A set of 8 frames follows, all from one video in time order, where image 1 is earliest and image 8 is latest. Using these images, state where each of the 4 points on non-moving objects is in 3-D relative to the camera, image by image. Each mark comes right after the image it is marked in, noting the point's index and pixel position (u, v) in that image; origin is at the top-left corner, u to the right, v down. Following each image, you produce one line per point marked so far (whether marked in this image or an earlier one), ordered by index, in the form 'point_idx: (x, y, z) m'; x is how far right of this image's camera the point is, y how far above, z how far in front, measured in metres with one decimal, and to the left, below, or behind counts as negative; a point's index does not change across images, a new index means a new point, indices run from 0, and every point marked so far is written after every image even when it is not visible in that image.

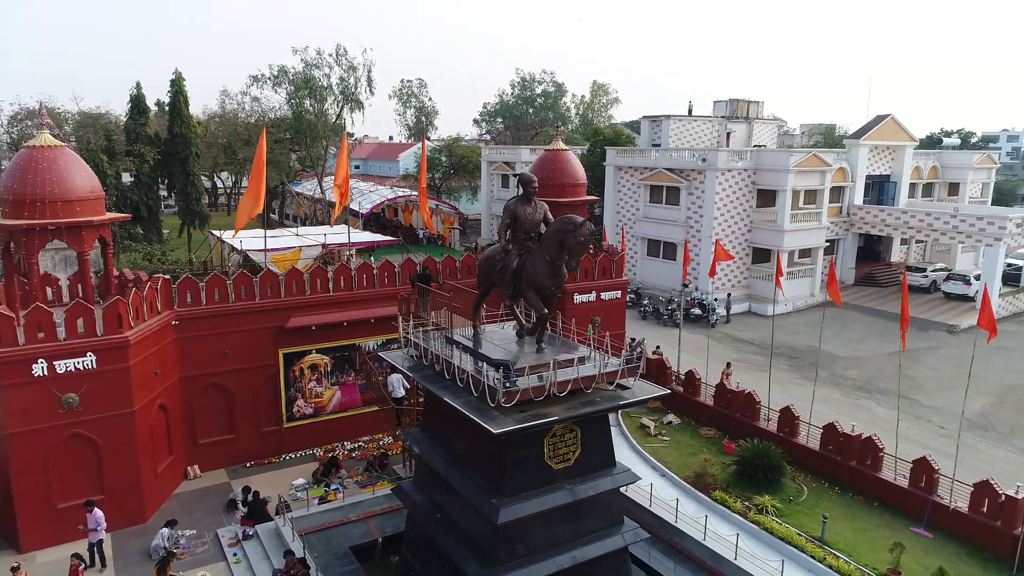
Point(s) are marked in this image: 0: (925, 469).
0: (+6.6, -2.9, +11.4) m
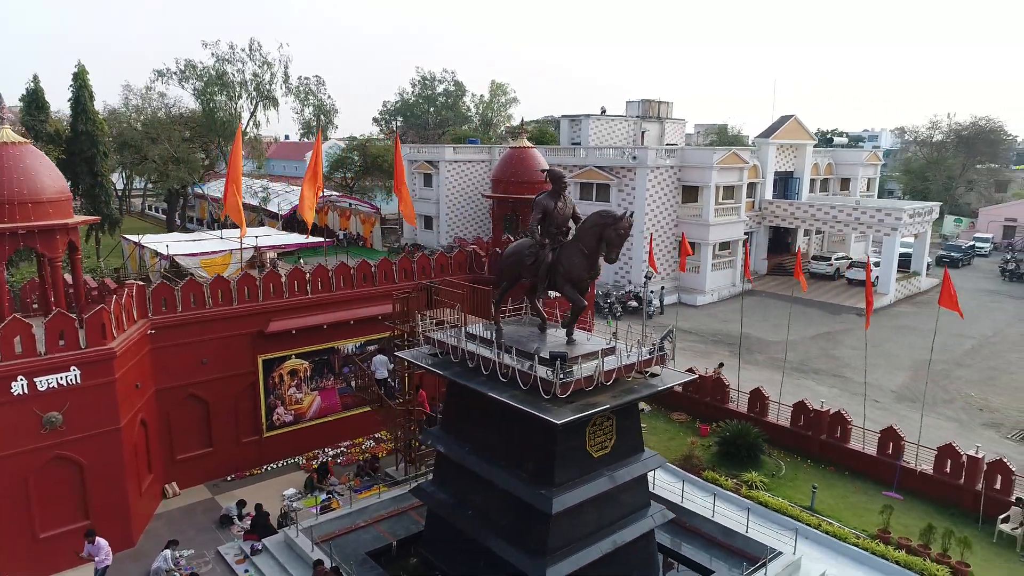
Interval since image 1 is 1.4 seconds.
0: (+6.6, -2.6, +12.5) m
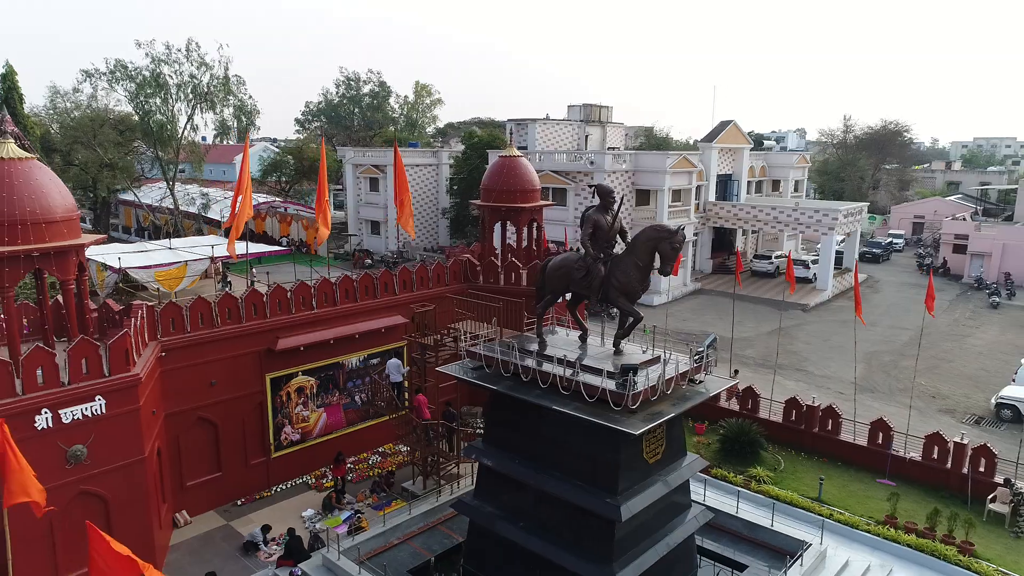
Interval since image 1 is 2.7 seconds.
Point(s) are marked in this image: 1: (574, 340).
0: (+6.9, -2.6, +13.4) m
1: (+0.9, -0.8, +10.5) m
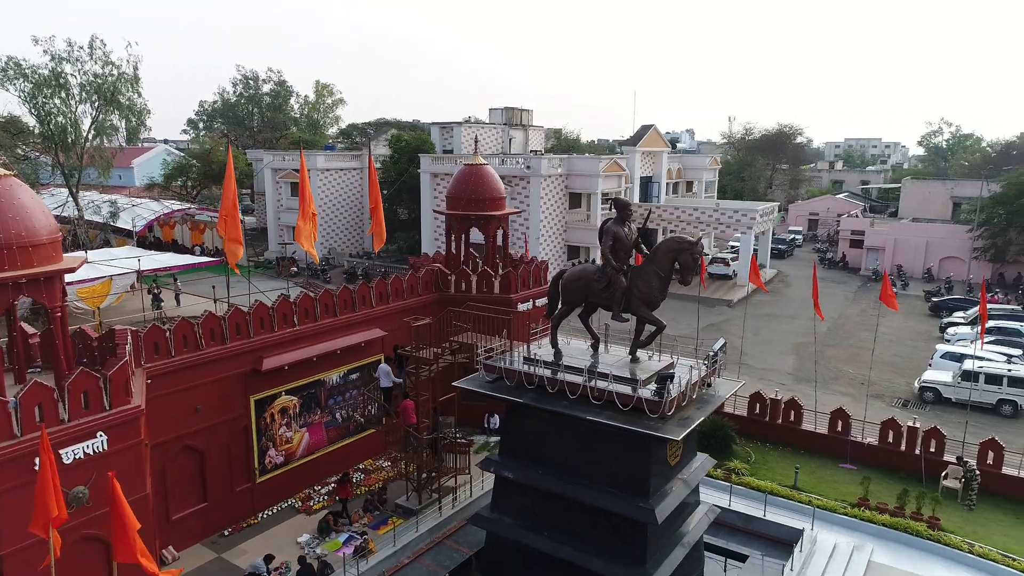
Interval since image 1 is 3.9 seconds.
0: (+6.6, -2.6, +14.4) m
1: (+1.1, -0.9, +10.7) m
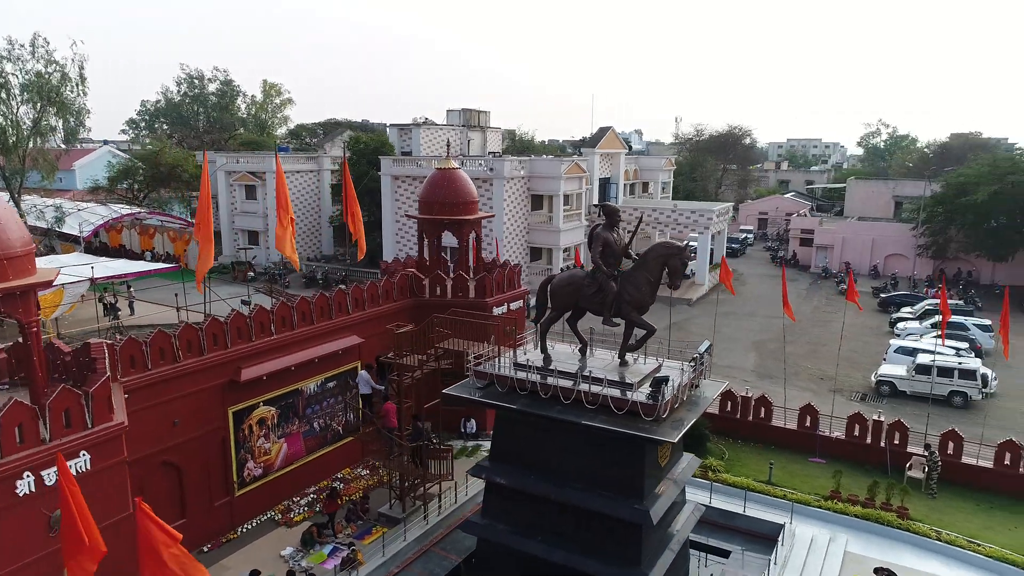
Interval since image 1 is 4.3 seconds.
0: (+6.2, -2.6, +14.9) m
1: (+0.9, -1.0, +10.8) m
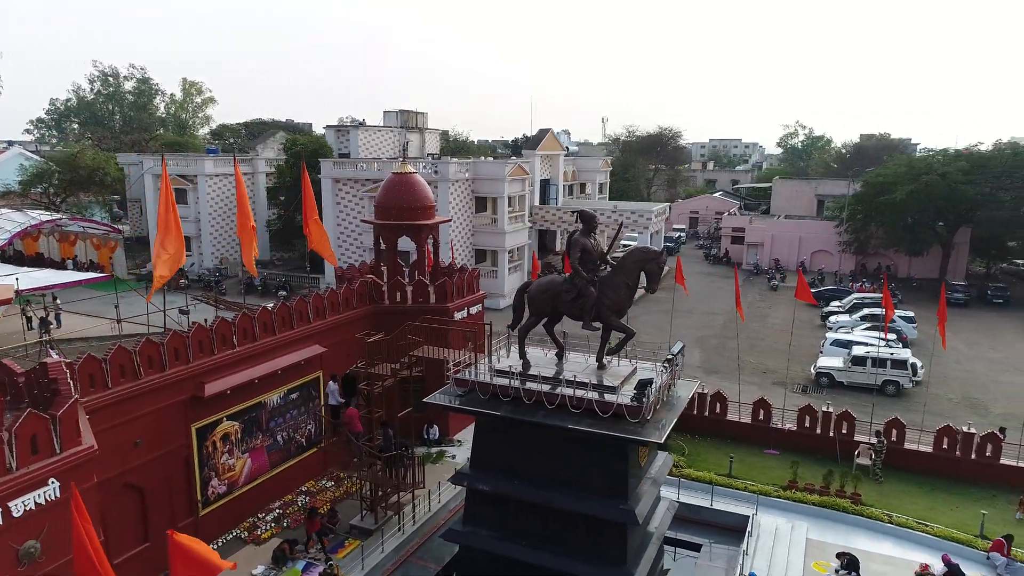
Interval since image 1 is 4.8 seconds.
0: (+5.5, -2.5, +15.5) m
1: (+0.5, -1.1, +10.9) m
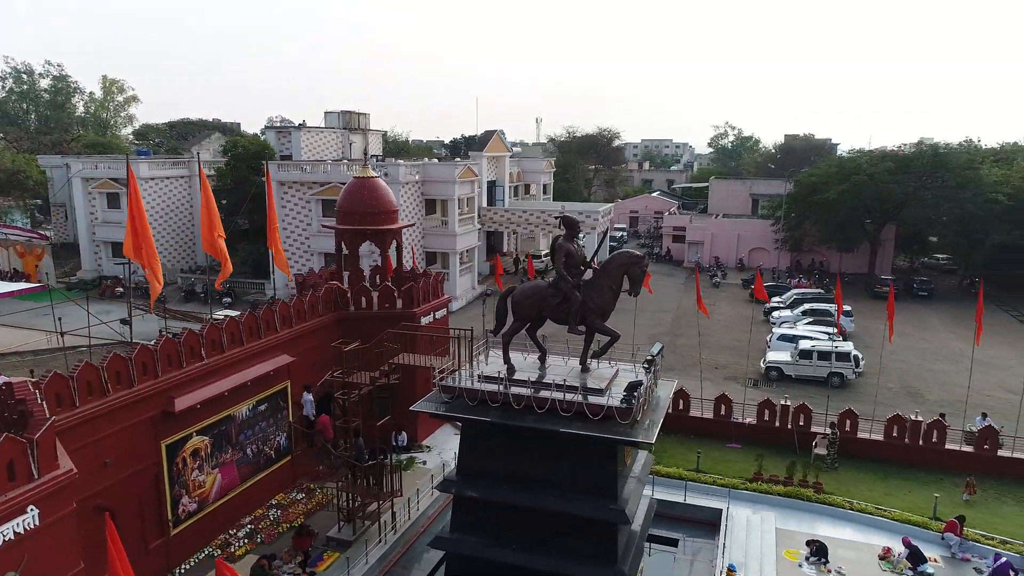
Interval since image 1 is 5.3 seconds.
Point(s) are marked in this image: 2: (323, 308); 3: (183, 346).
0: (+4.8, -2.5, +16.0) m
1: (+0.3, -1.1, +10.9) m
2: (-3.8, -0.4, +14.7) m
3: (-5.2, -0.9, +11.3) m
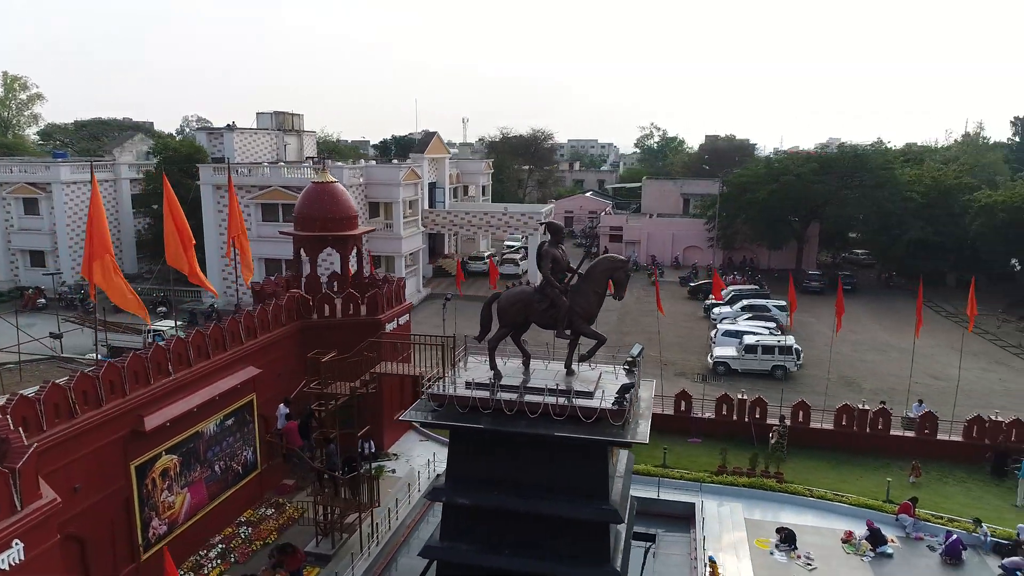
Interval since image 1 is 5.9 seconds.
0: (+4.0, -2.5, +16.5) m
1: (0.0, -1.2, +11.0) m
2: (-4.5, -0.6, +14.3) m
3: (-5.4, -1.1, +10.8) m
